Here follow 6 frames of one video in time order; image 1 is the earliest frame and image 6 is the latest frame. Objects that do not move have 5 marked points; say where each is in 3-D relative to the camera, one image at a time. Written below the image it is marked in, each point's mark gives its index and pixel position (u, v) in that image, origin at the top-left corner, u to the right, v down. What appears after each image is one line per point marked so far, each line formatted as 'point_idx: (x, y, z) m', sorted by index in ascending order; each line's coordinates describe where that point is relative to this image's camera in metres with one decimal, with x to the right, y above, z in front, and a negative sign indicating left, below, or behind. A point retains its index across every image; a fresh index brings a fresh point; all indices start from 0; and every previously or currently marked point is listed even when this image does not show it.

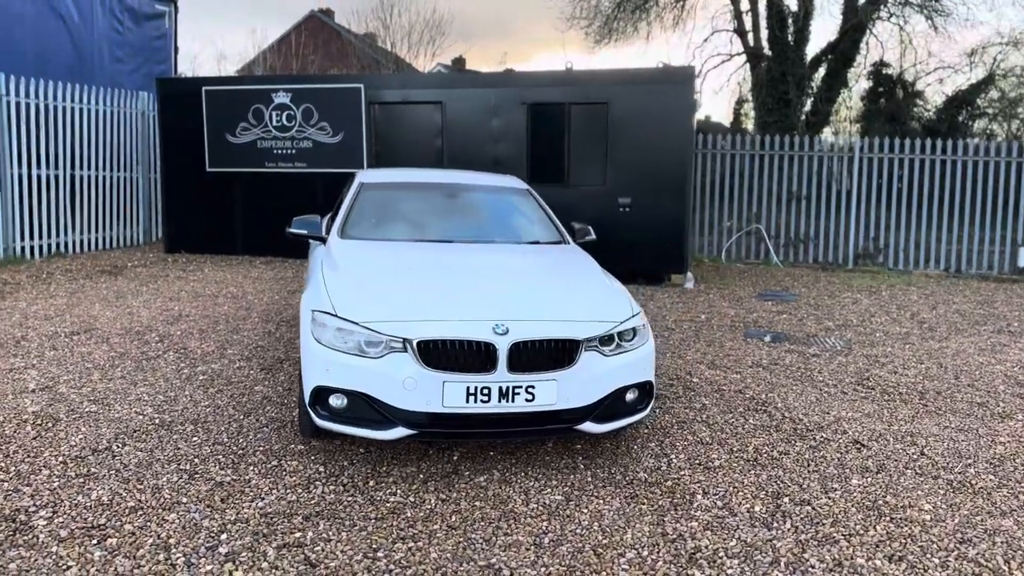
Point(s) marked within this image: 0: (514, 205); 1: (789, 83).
0: (0.0, +0.5, +5.3) m
1: (+5.6, +4.0, +16.4) m
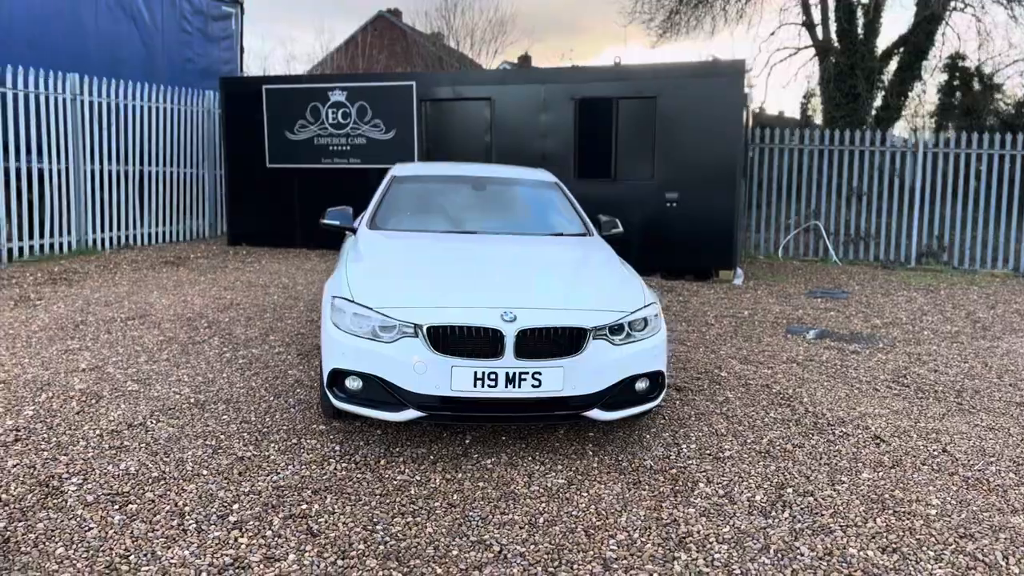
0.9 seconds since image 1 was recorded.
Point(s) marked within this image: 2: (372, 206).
0: (+0.2, +0.6, +5.3) m
1: (+6.7, +4.1, +16.0) m
2: (-0.9, +0.5, +5.1) m
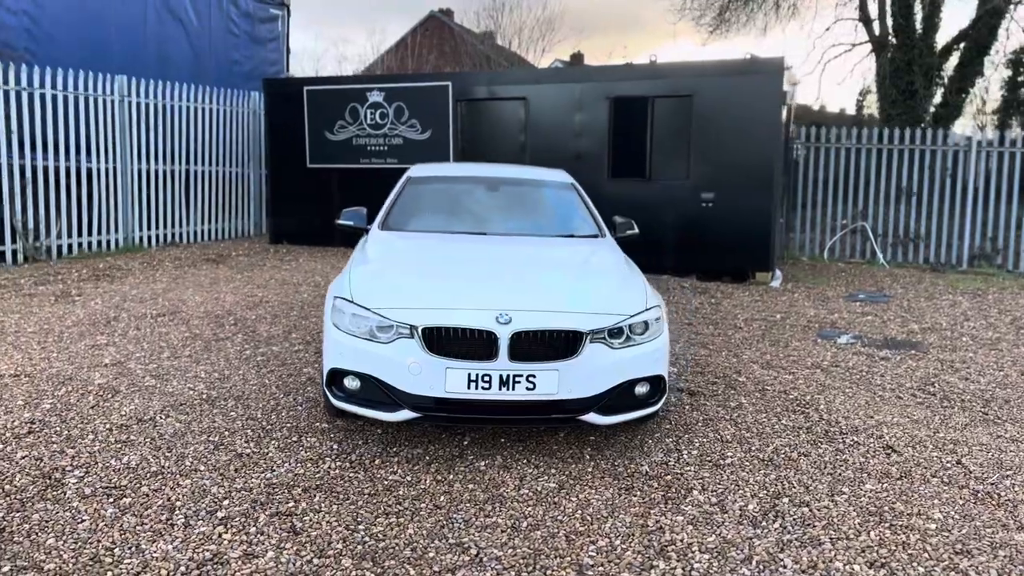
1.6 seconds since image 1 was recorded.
0: (+0.3, +0.6, +5.3) m
1: (+7.5, +4.0, +15.6) m
2: (-0.8, +0.5, +5.2) m
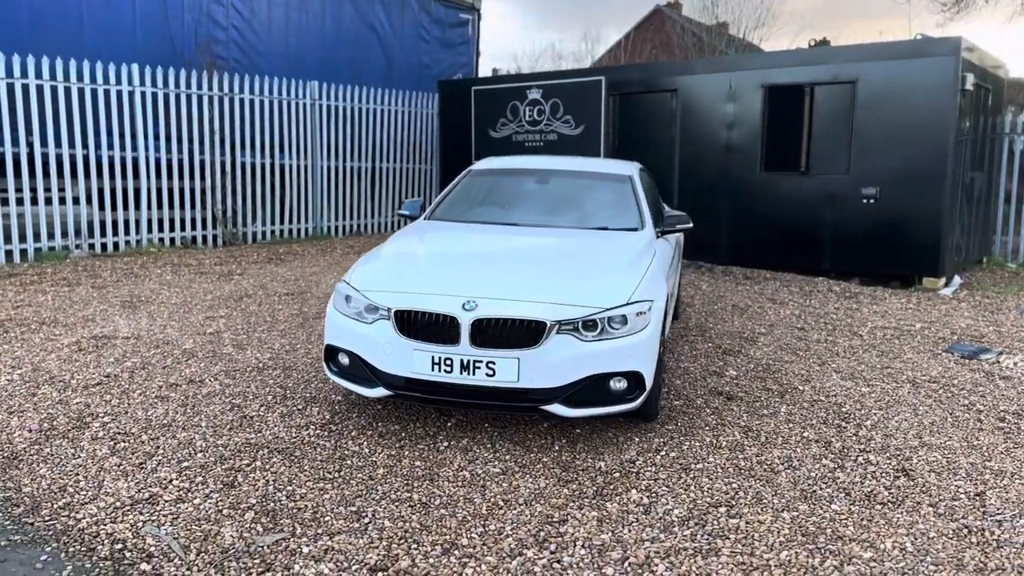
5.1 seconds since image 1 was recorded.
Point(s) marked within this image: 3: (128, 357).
0: (+0.6, +0.6, +5.3) m
1: (+10.5, +3.7, +13.0) m
2: (-0.4, +0.6, +5.4) m
3: (-2.3, -0.4, +5.0) m
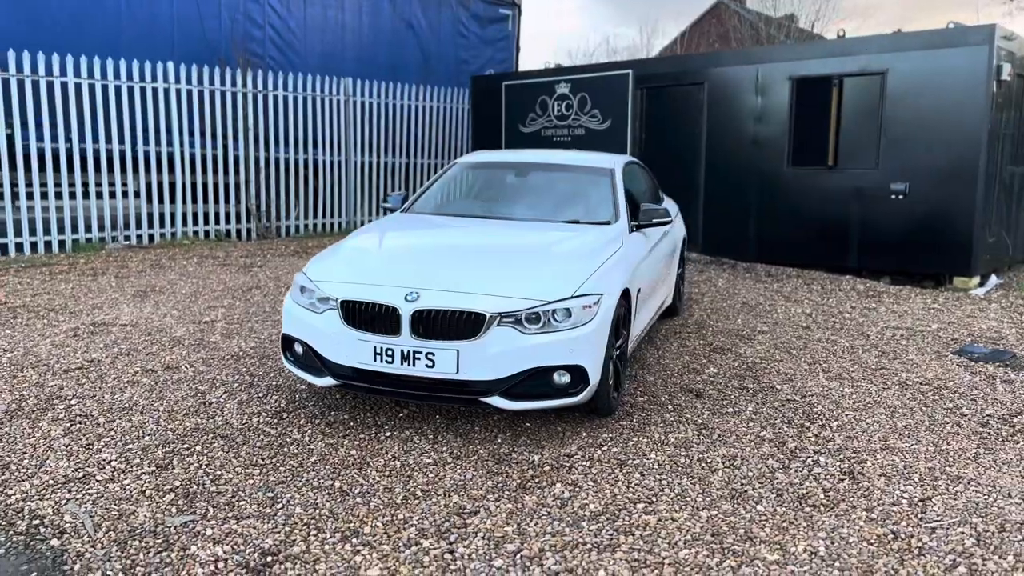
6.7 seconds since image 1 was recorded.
0: (+0.5, +0.6, +5.2) m
1: (+11.0, +3.7, +12.2) m
2: (-0.5, +0.6, +5.4) m
3: (-2.4, -0.3, +5.2) m
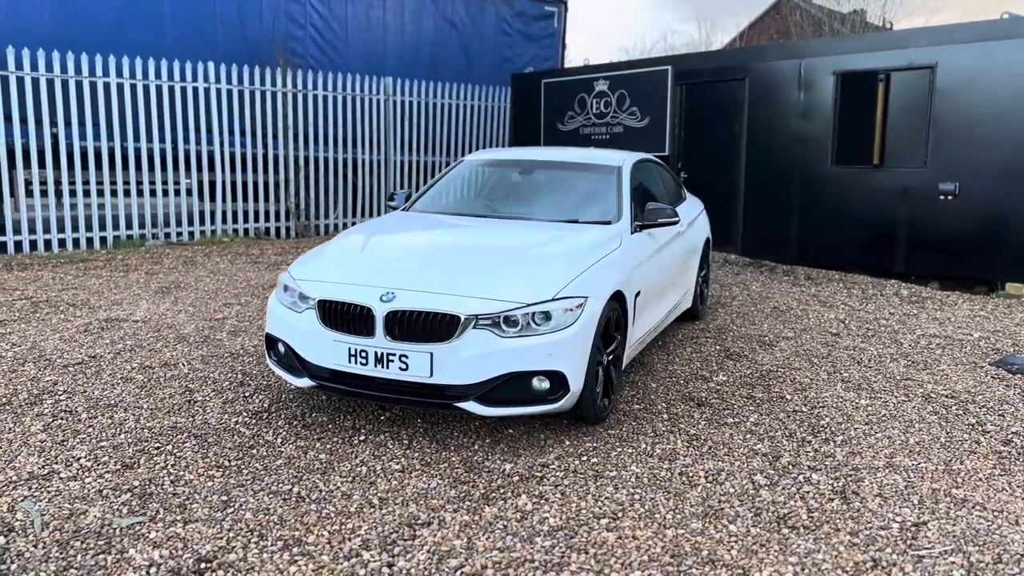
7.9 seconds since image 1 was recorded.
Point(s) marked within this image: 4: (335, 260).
0: (+0.5, +0.6, +5.0) m
1: (+11.6, +3.6, +11.2) m
2: (-0.5, +0.6, +5.3) m
3: (-2.4, -0.3, +5.2) m
4: (-0.9, +0.1, +4.0) m
